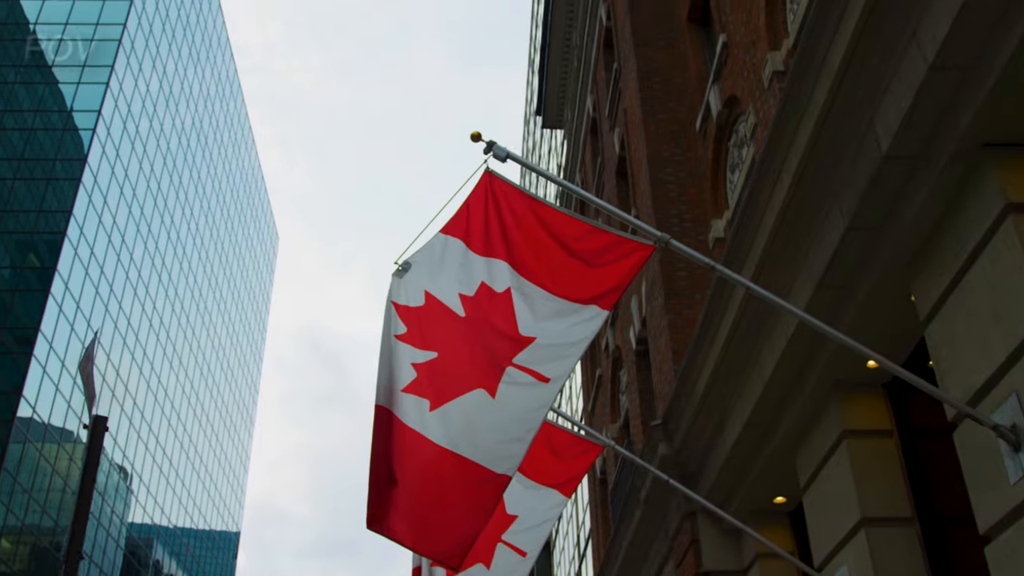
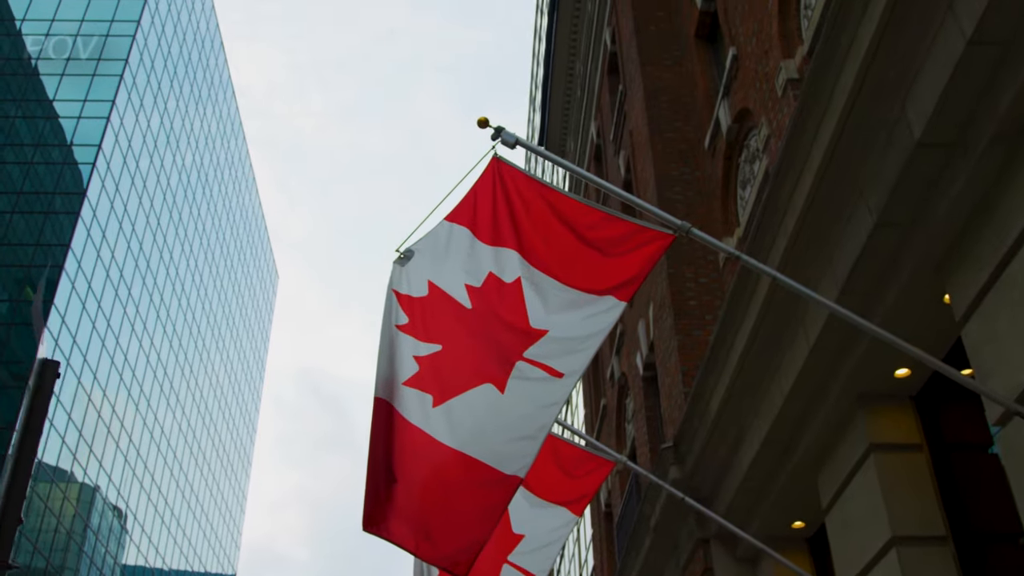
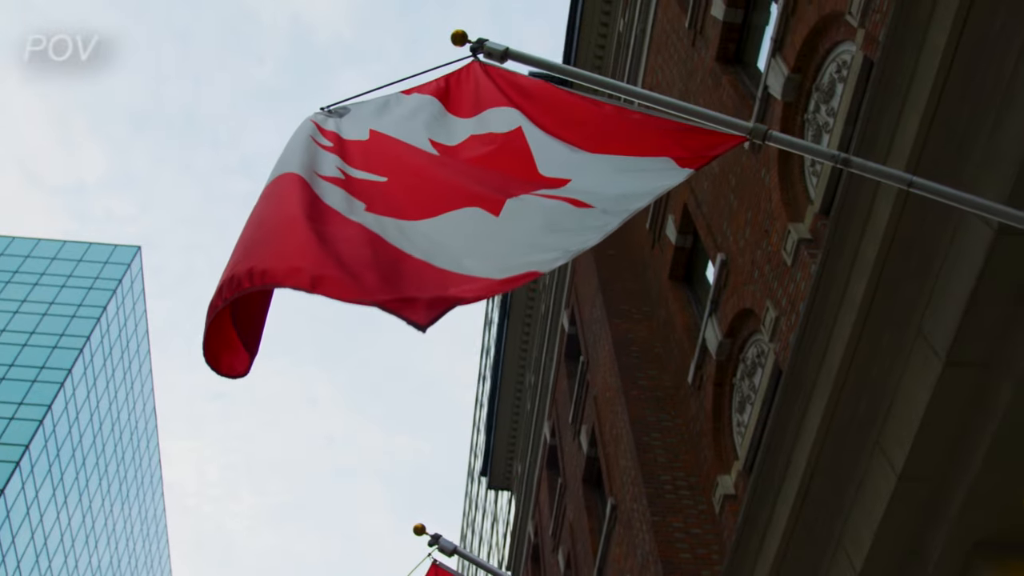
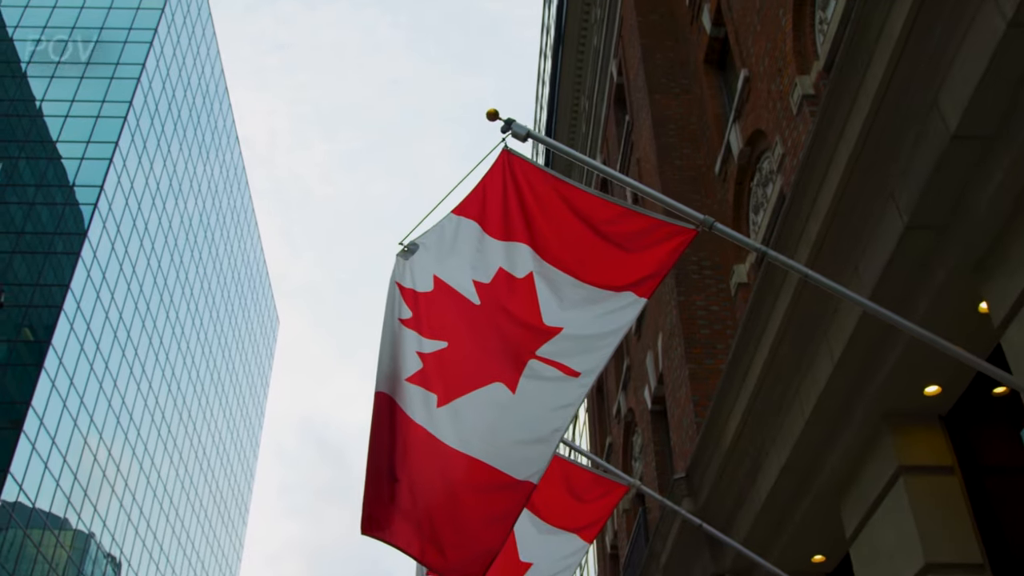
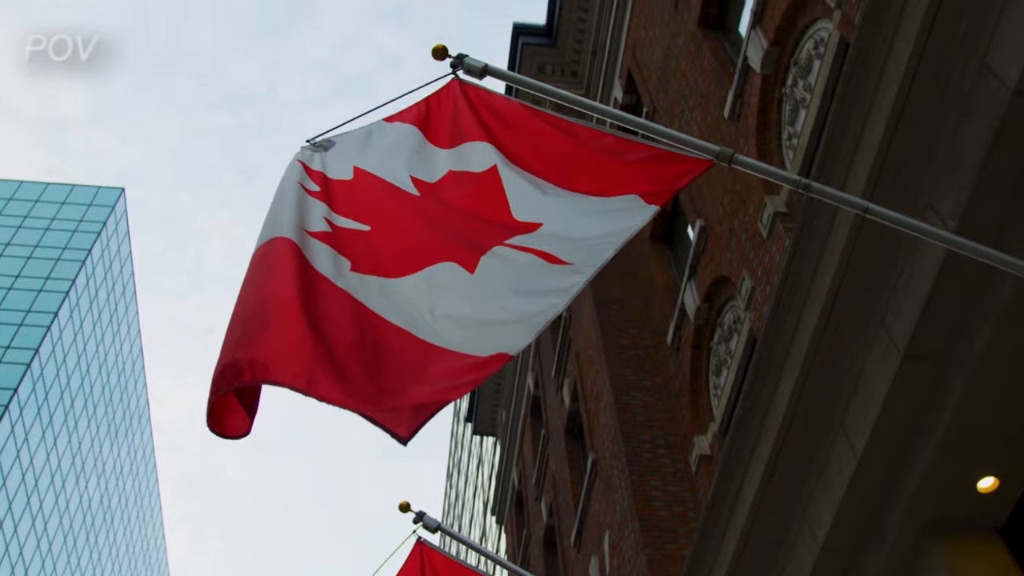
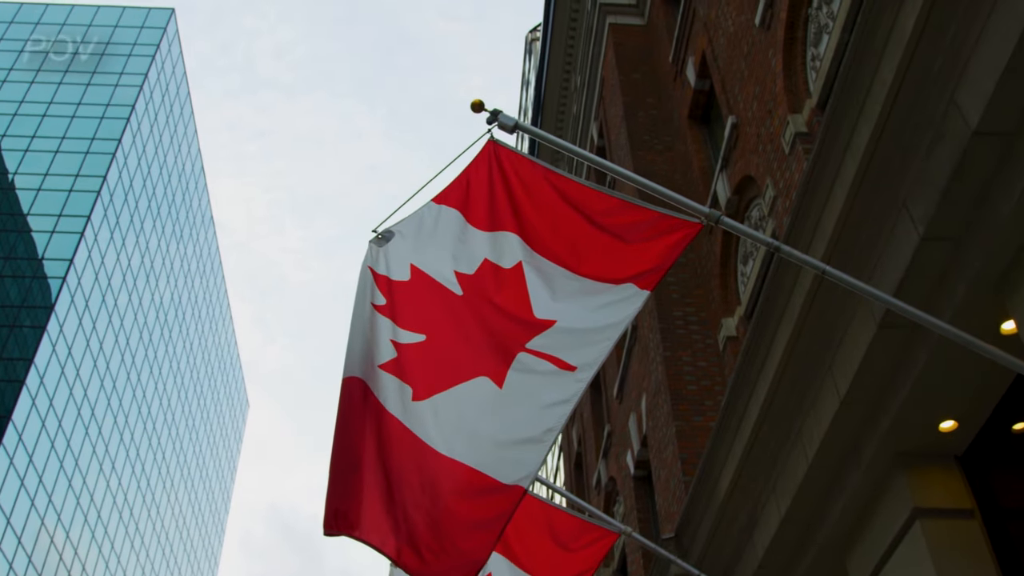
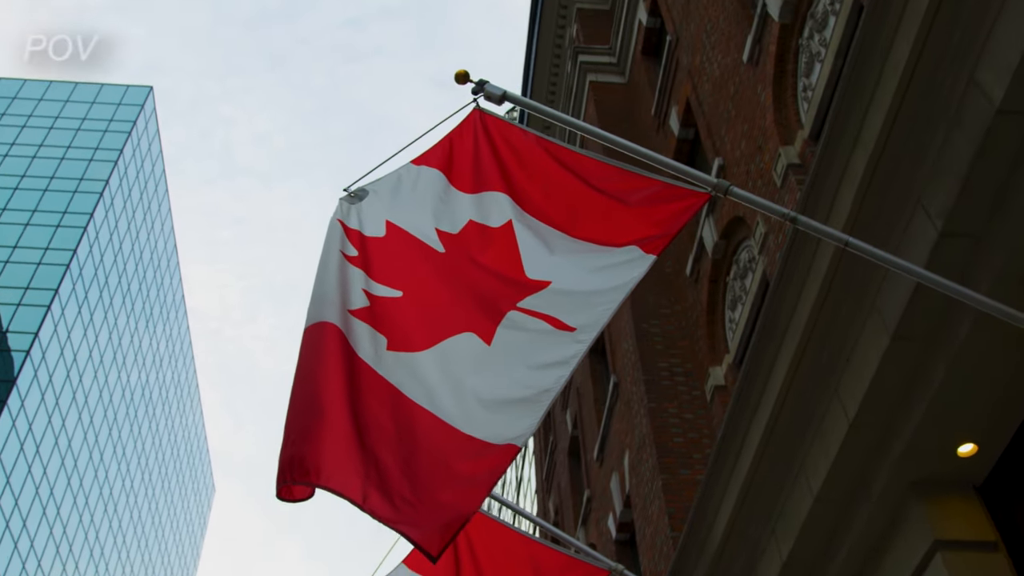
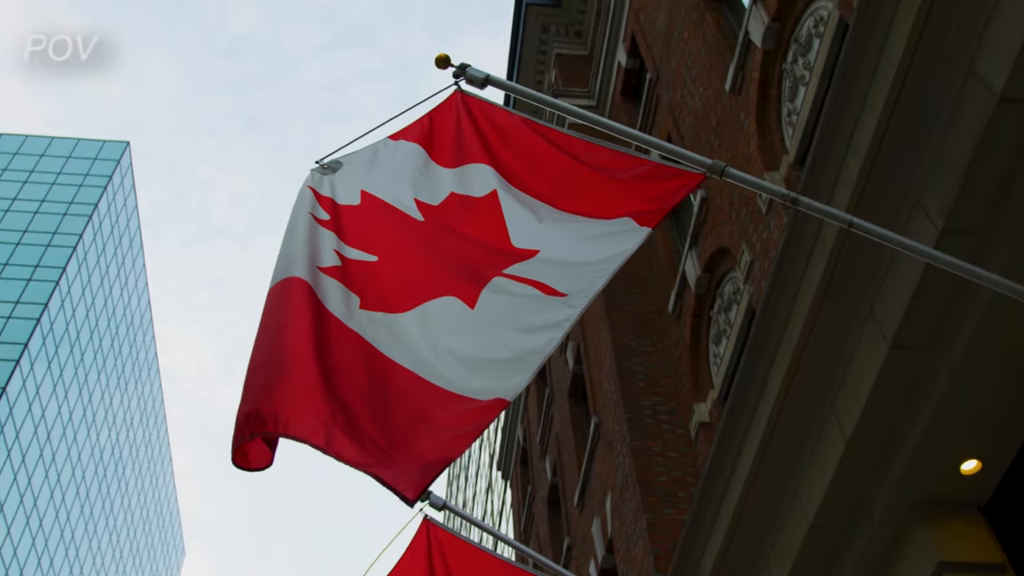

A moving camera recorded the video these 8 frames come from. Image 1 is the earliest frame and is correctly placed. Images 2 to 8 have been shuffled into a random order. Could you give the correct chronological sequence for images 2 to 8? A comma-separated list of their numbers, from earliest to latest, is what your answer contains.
2, 4, 6, 7, 8, 5, 3
